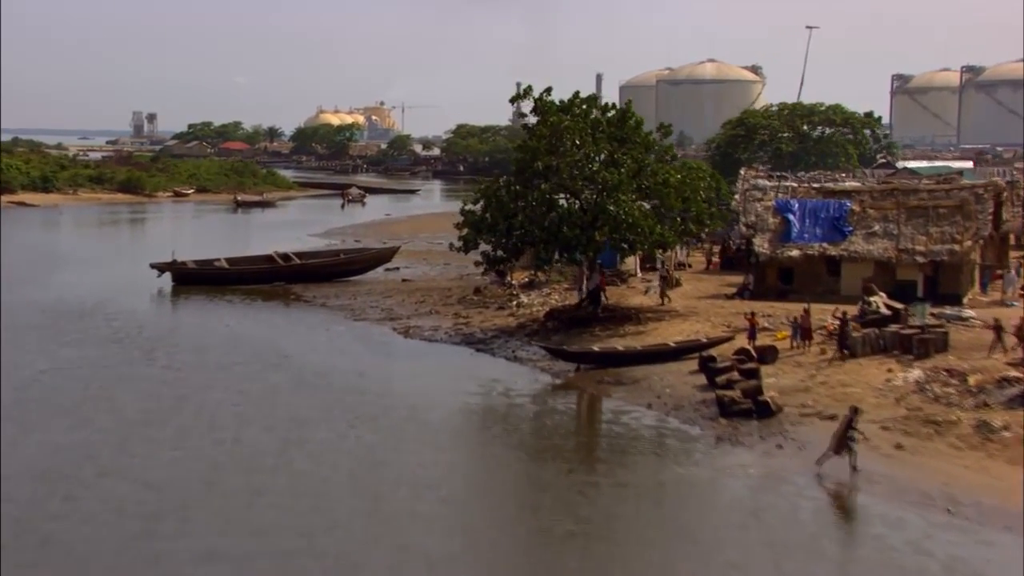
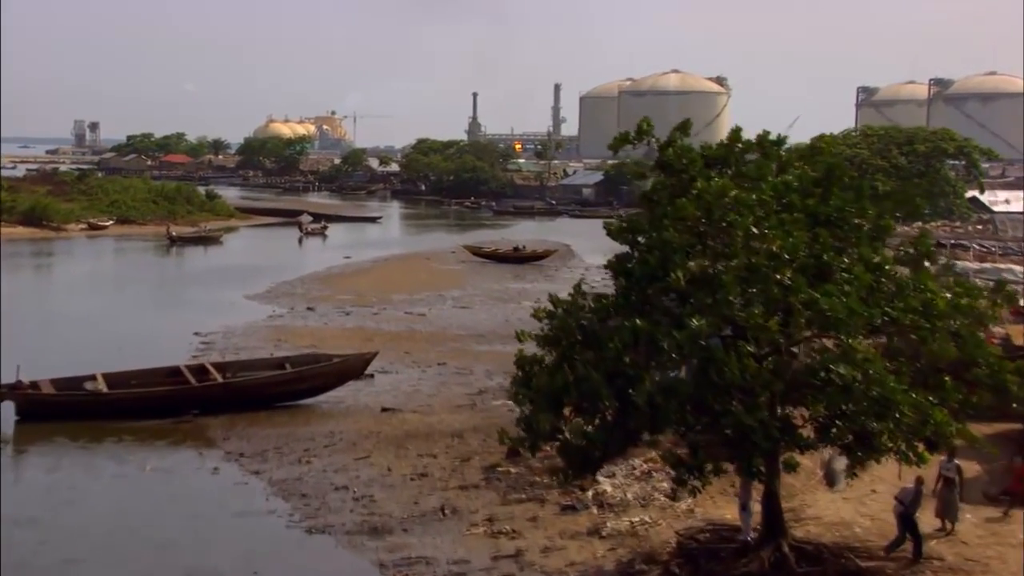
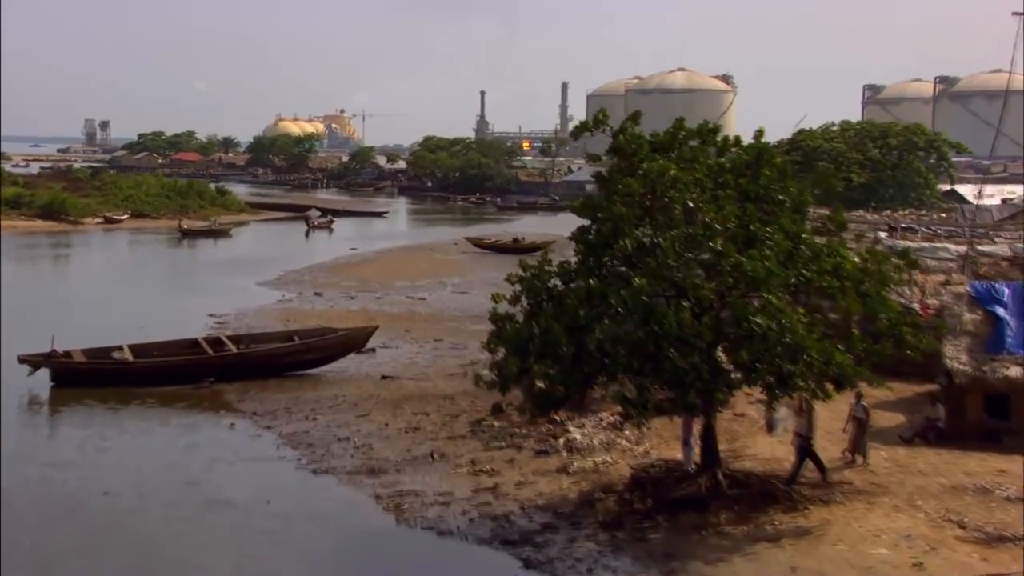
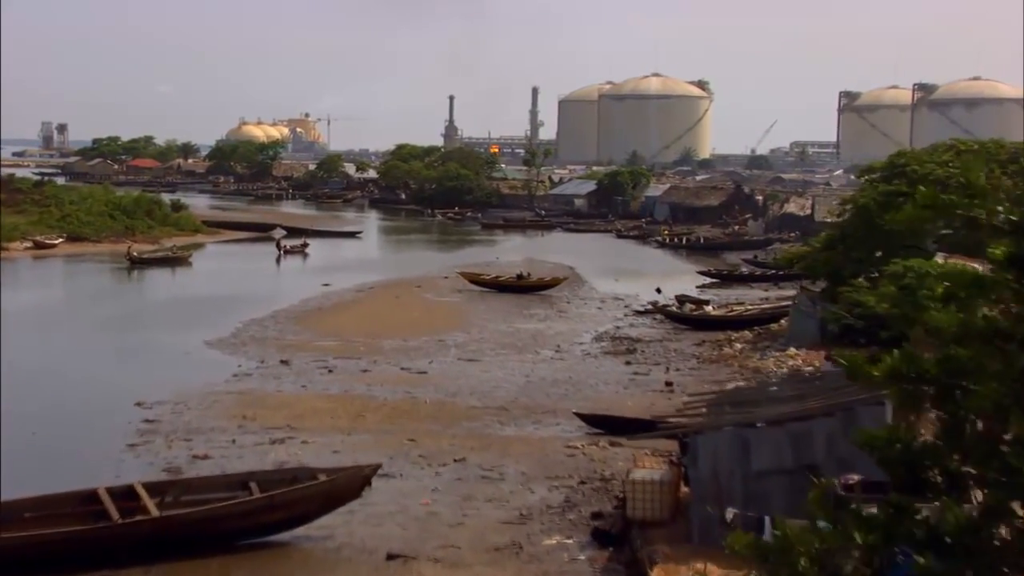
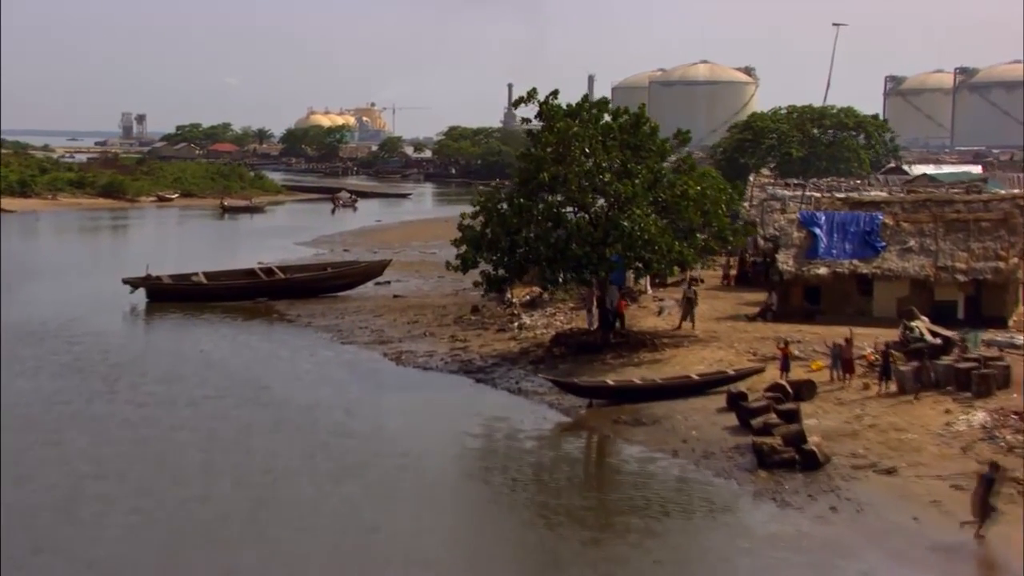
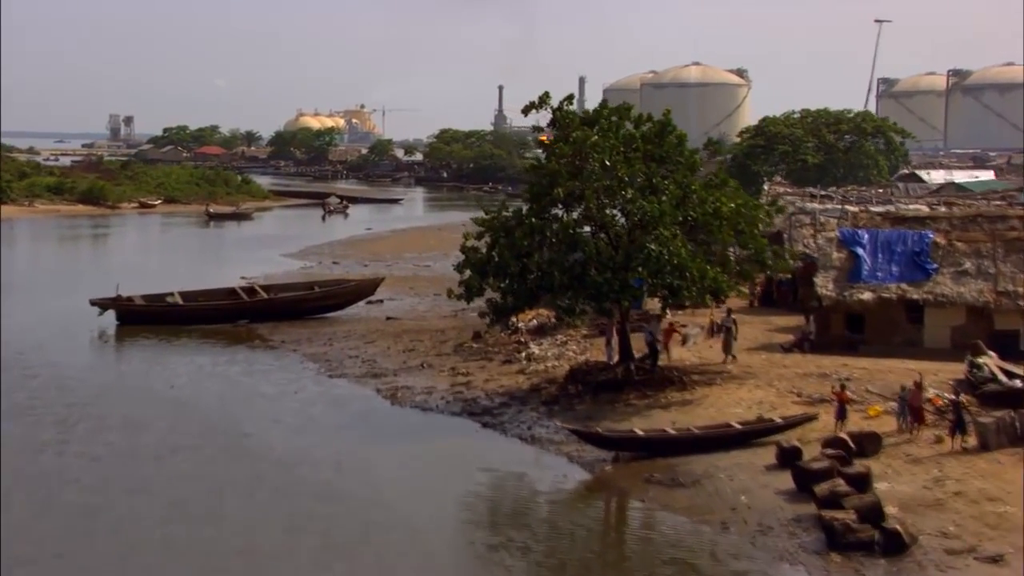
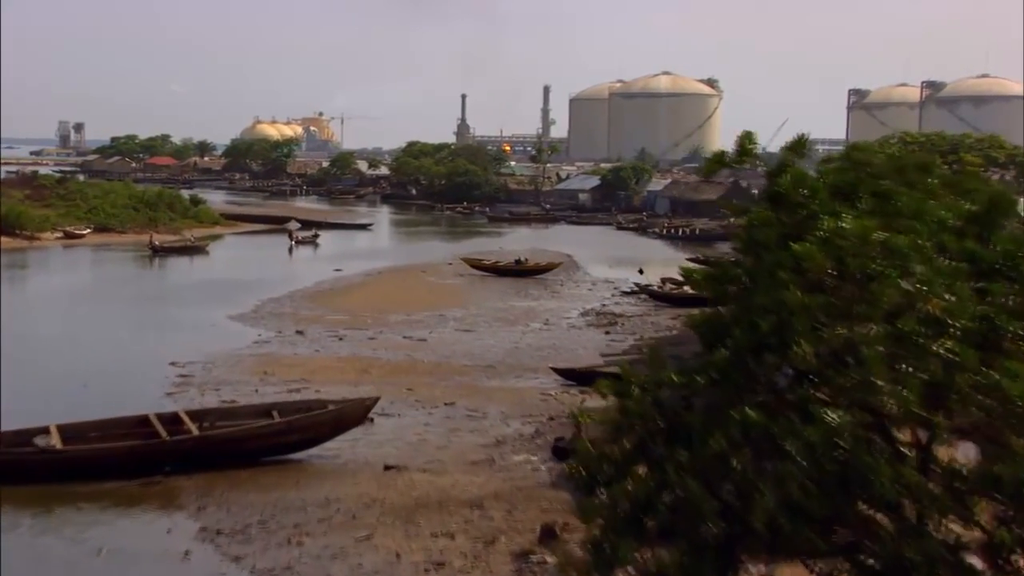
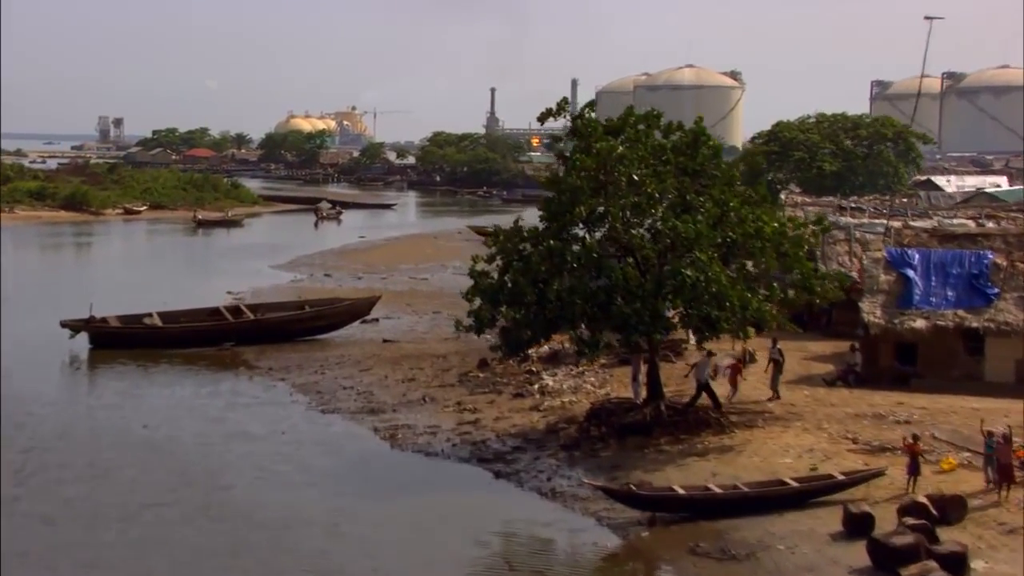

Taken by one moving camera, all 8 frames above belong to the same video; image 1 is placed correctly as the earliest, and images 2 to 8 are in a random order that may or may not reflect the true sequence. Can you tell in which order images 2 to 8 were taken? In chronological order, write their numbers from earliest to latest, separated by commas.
5, 6, 8, 3, 2, 7, 4
